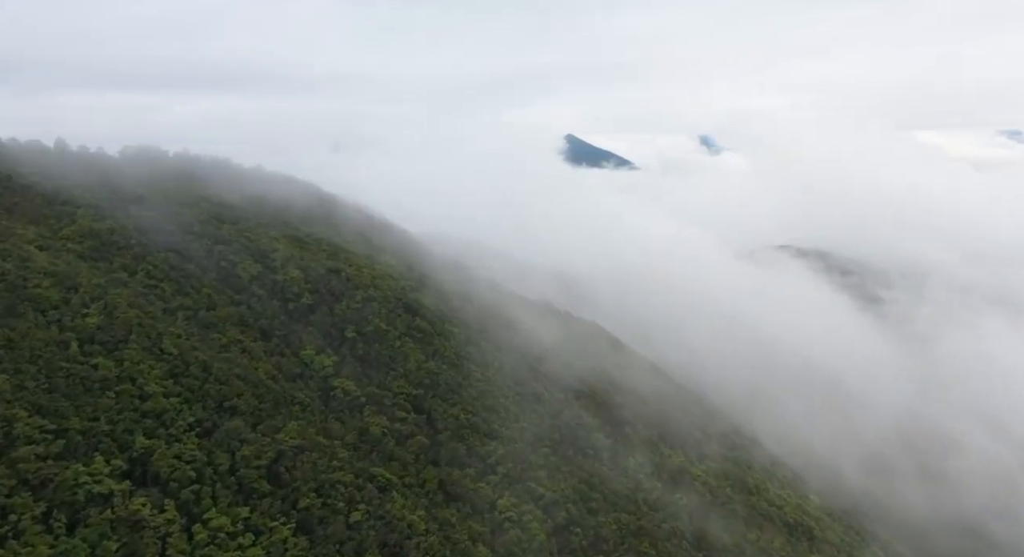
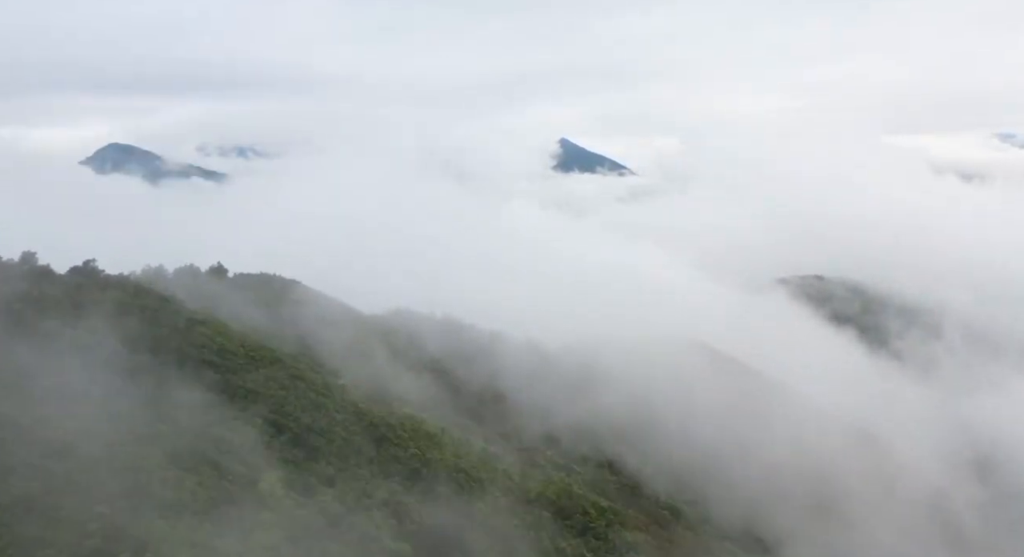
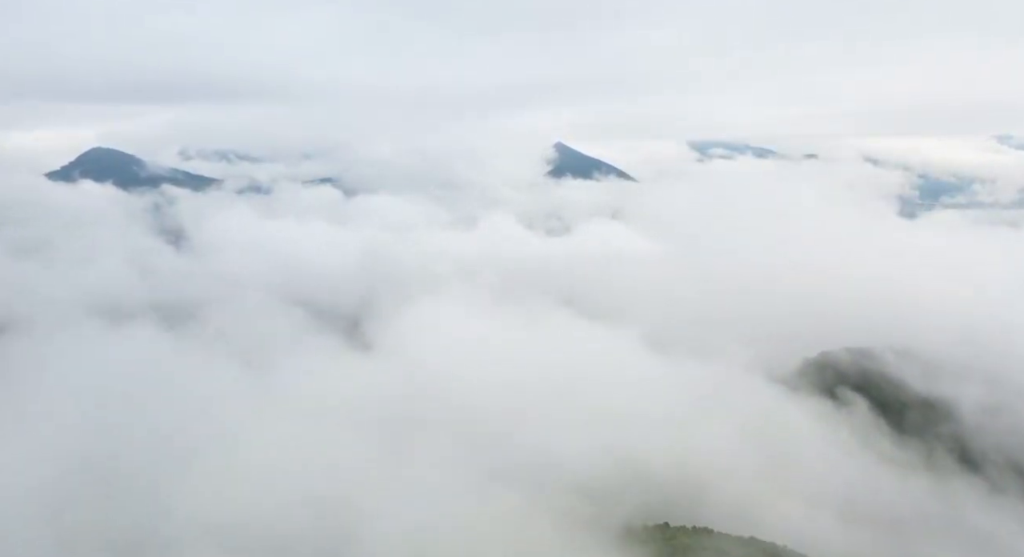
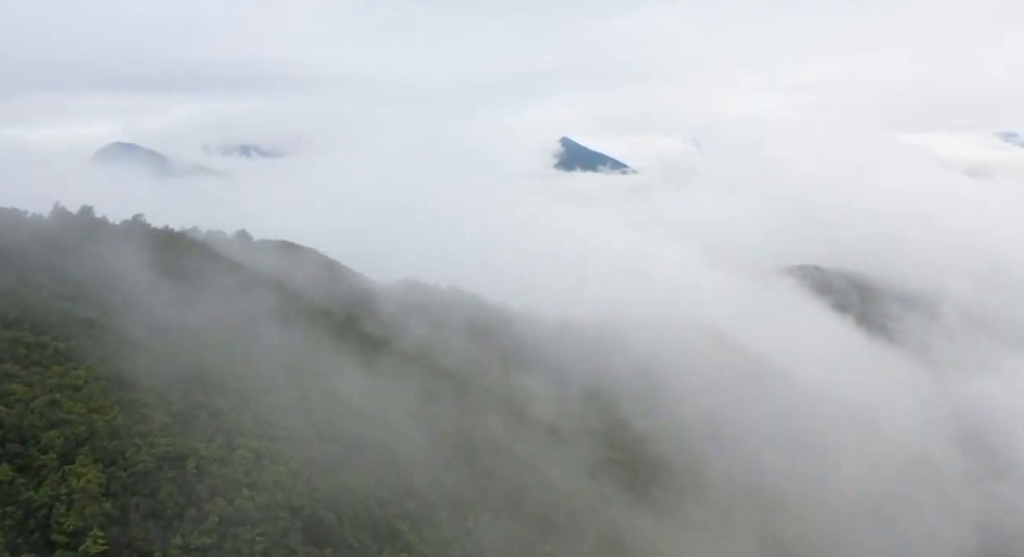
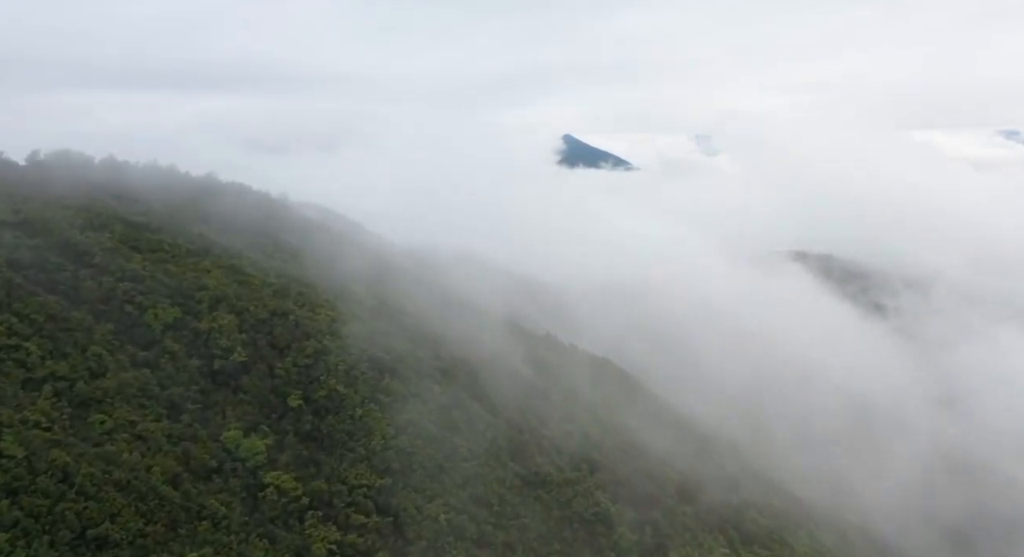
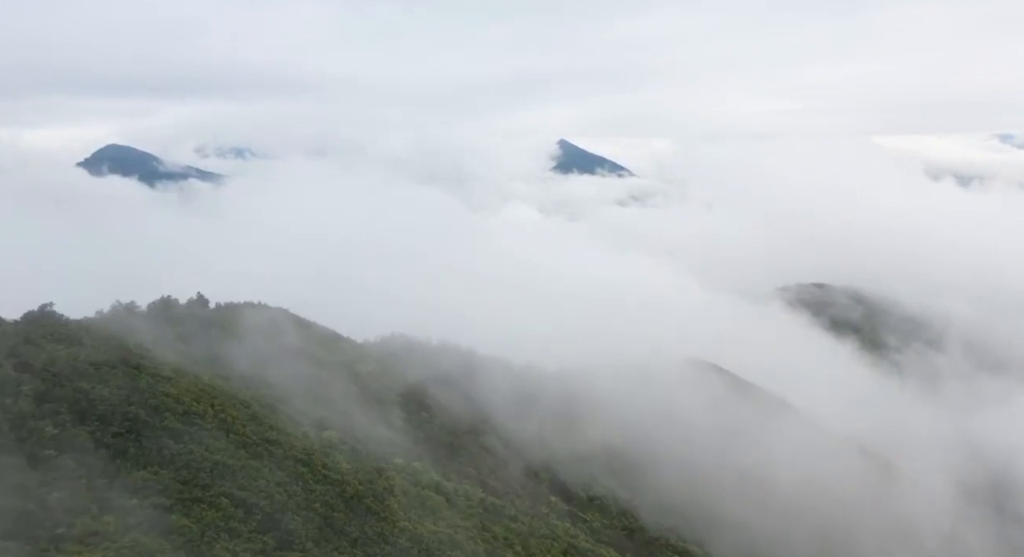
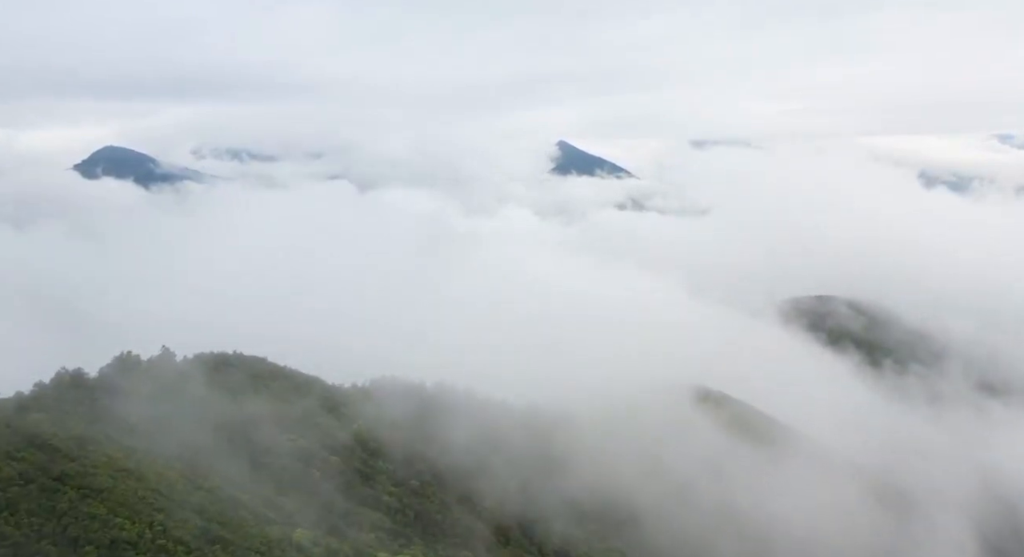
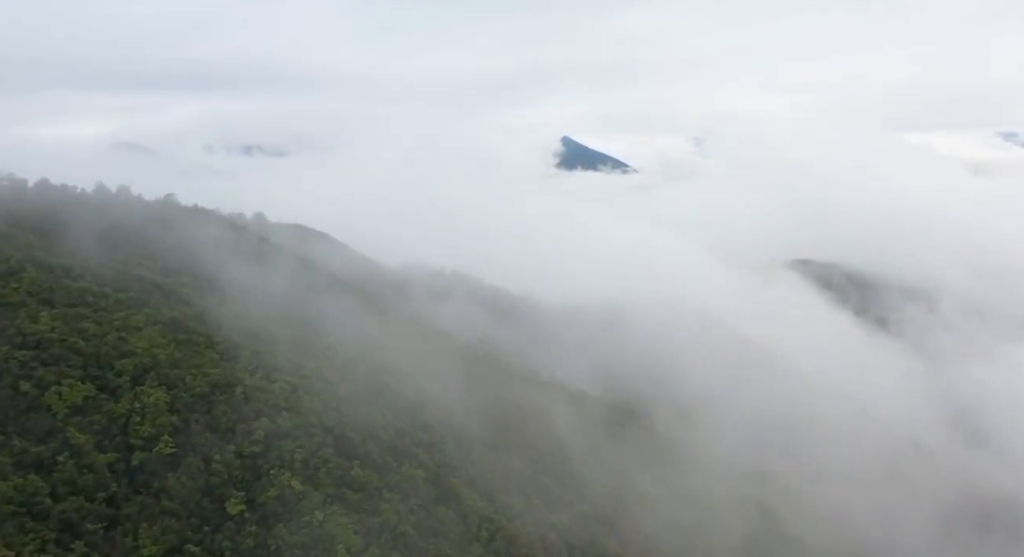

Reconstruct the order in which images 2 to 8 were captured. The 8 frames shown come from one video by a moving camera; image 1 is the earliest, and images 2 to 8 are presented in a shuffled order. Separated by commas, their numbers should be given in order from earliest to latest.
5, 8, 4, 2, 6, 7, 3
